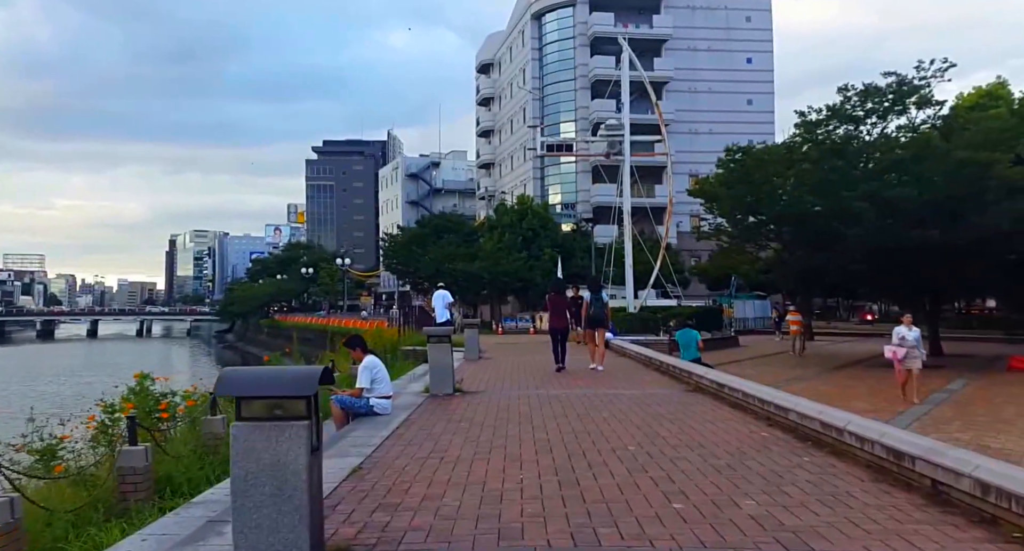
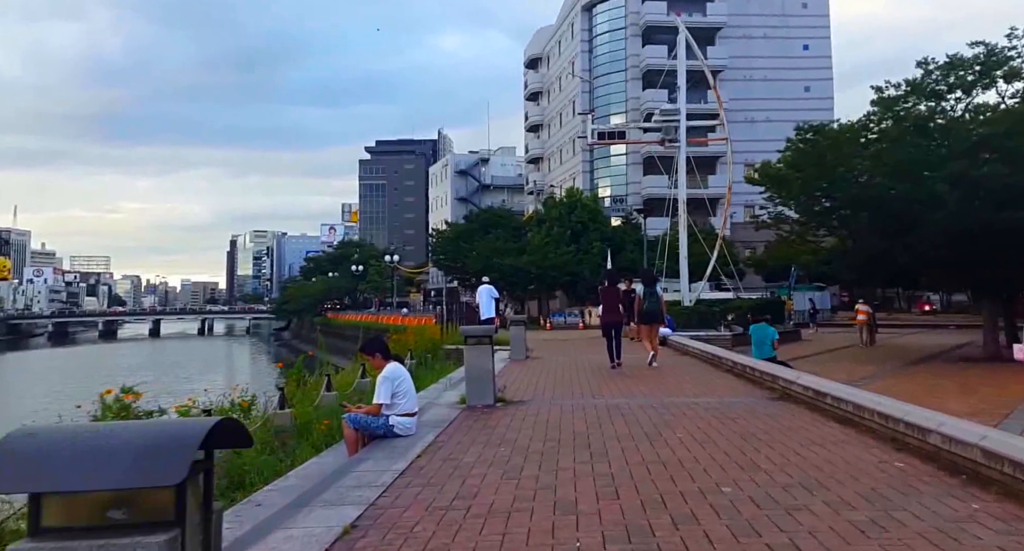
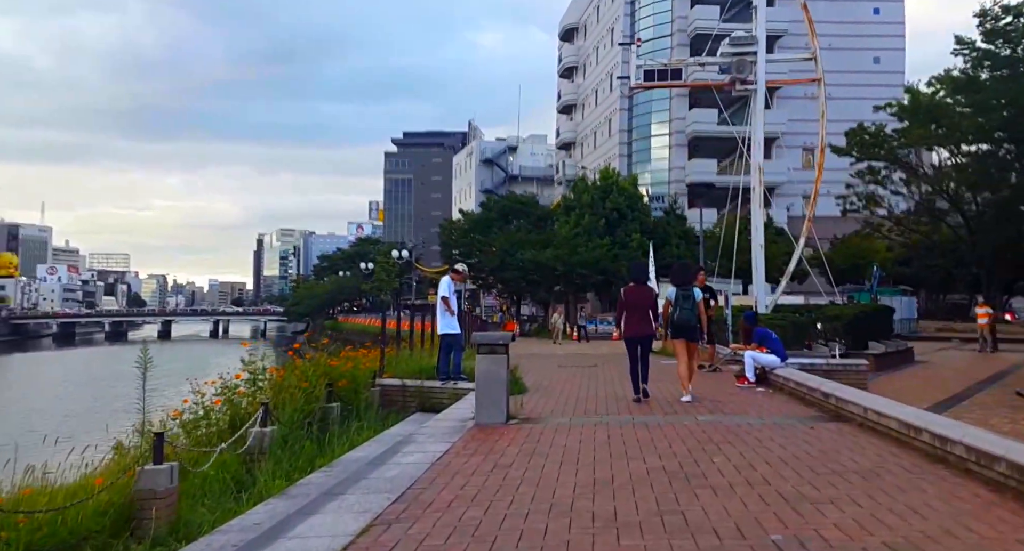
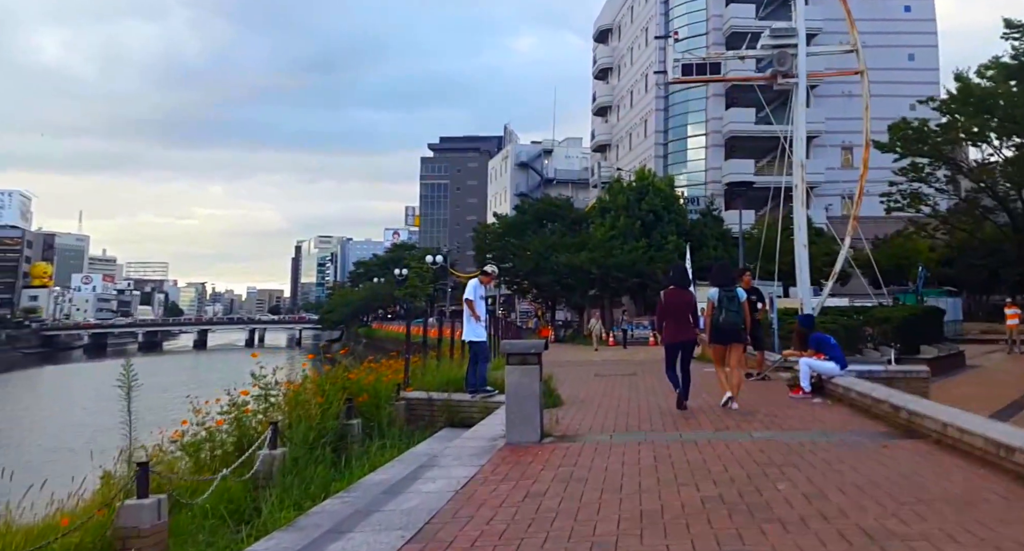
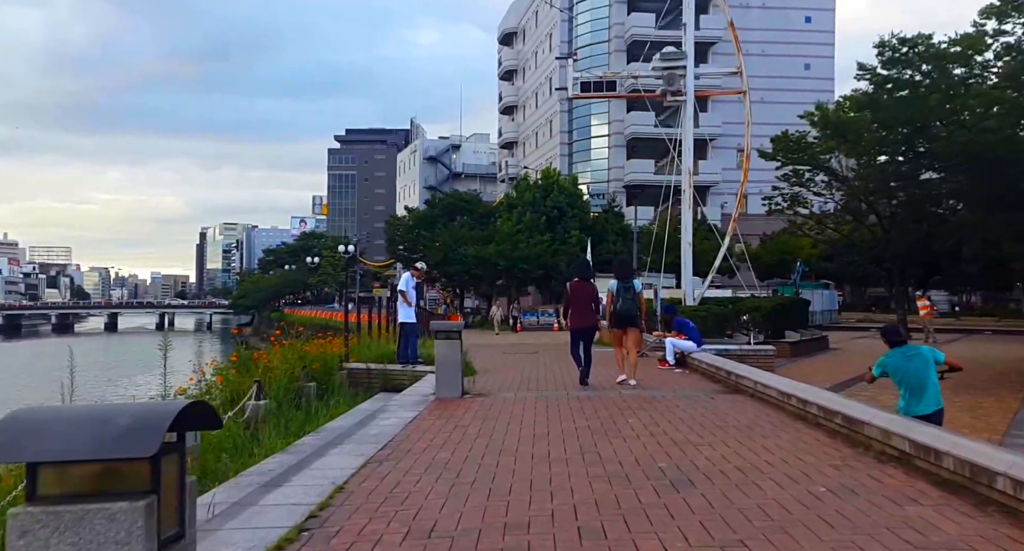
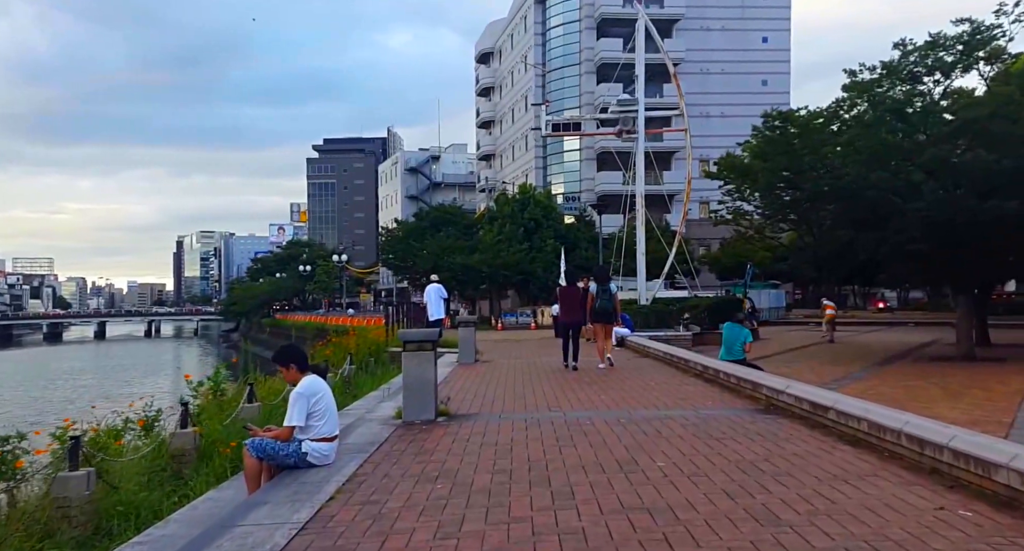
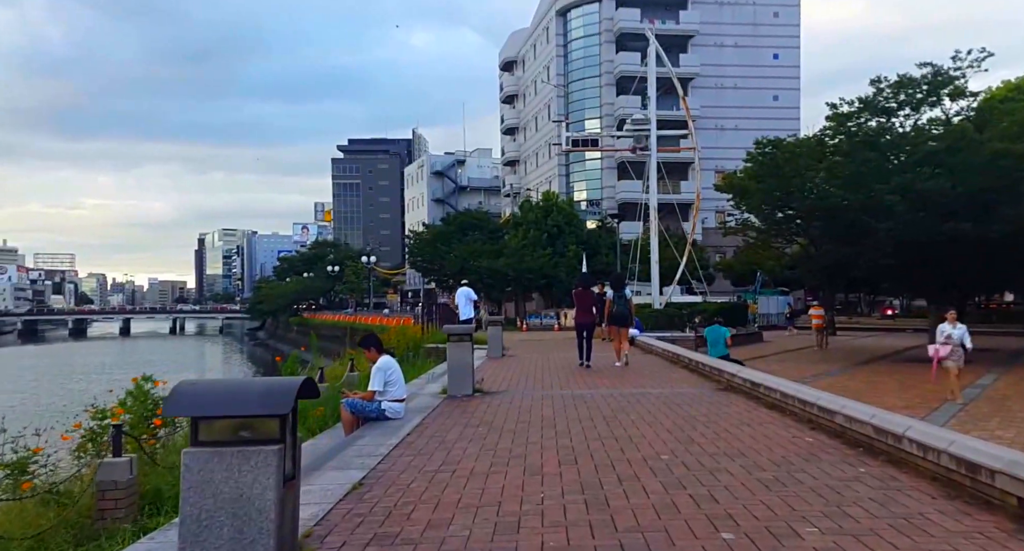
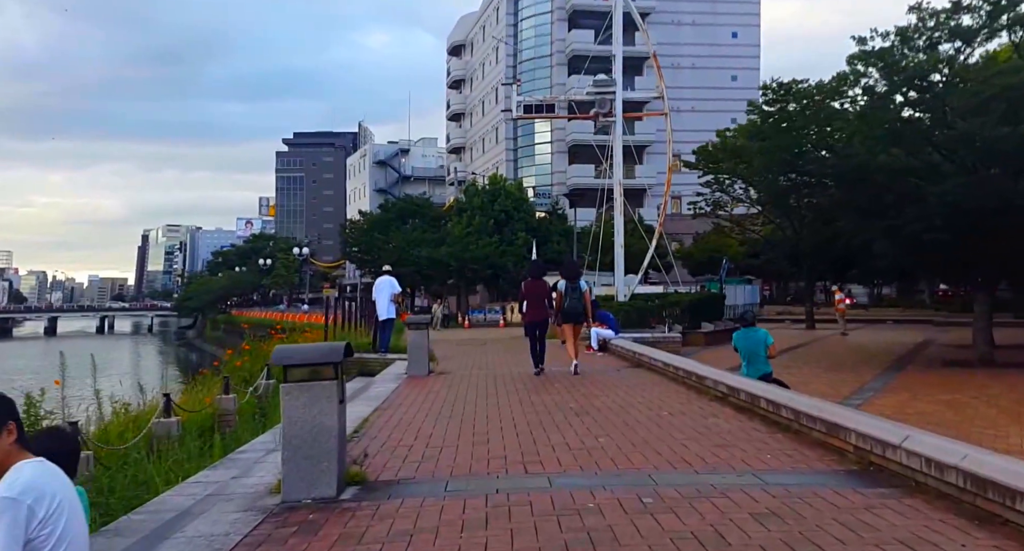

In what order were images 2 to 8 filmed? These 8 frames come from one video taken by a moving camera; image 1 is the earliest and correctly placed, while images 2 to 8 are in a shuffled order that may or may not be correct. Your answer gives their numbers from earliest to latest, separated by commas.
7, 2, 6, 8, 5, 3, 4
